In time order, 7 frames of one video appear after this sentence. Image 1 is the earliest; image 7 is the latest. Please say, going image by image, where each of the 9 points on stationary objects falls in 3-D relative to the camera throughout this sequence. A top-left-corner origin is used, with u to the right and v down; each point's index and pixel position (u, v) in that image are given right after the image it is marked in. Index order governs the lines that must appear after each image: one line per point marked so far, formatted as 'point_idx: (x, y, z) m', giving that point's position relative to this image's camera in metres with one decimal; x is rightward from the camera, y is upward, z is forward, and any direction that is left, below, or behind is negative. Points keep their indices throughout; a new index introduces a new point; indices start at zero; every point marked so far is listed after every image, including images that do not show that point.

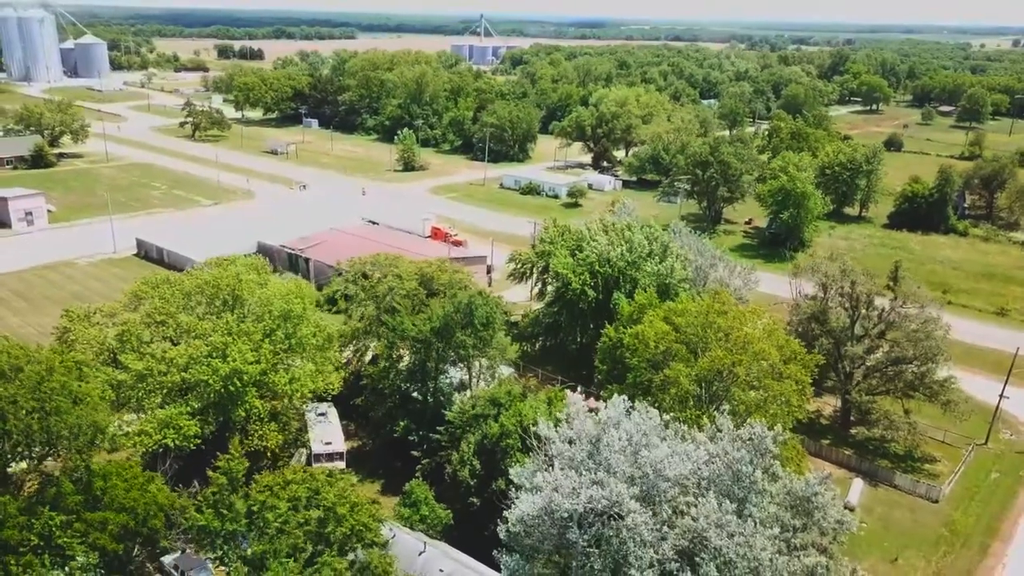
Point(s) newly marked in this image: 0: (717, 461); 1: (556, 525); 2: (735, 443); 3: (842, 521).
0: (+4.0, -3.4, +16.1) m
1: (+0.8, -4.3, +15.0) m
2: (+4.4, -3.0, +16.3) m
3: (+6.5, -4.5, +16.1) m
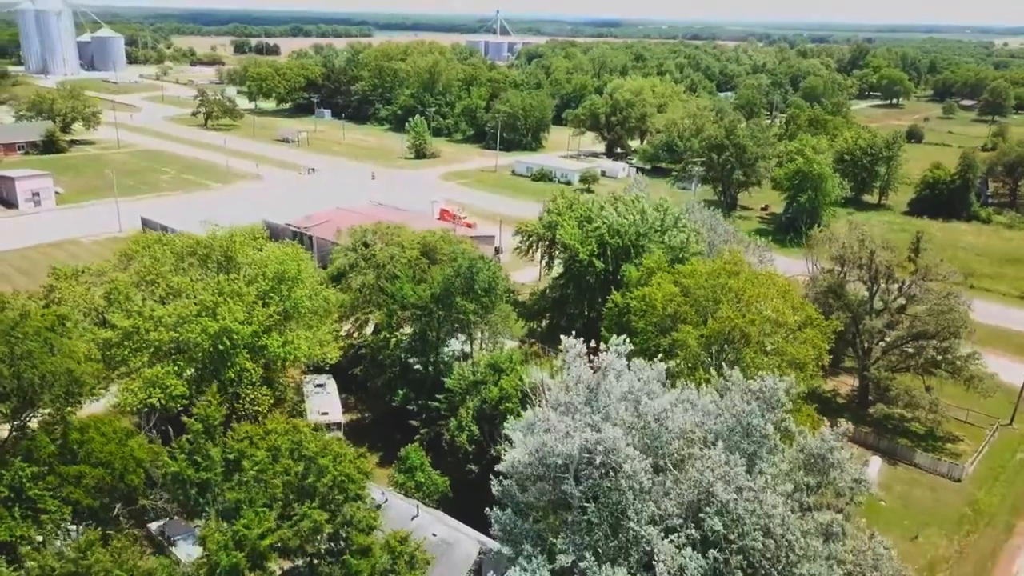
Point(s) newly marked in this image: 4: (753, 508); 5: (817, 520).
0: (+3.9, -2.3, +15.0) m
1: (+0.7, -3.2, +14.0) m
2: (+4.3, -2.0, +15.3) m
3: (+6.4, -3.5, +15.0) m
4: (+3.9, -3.6, +13.3) m
5: (+5.3, -4.0, +14.3) m
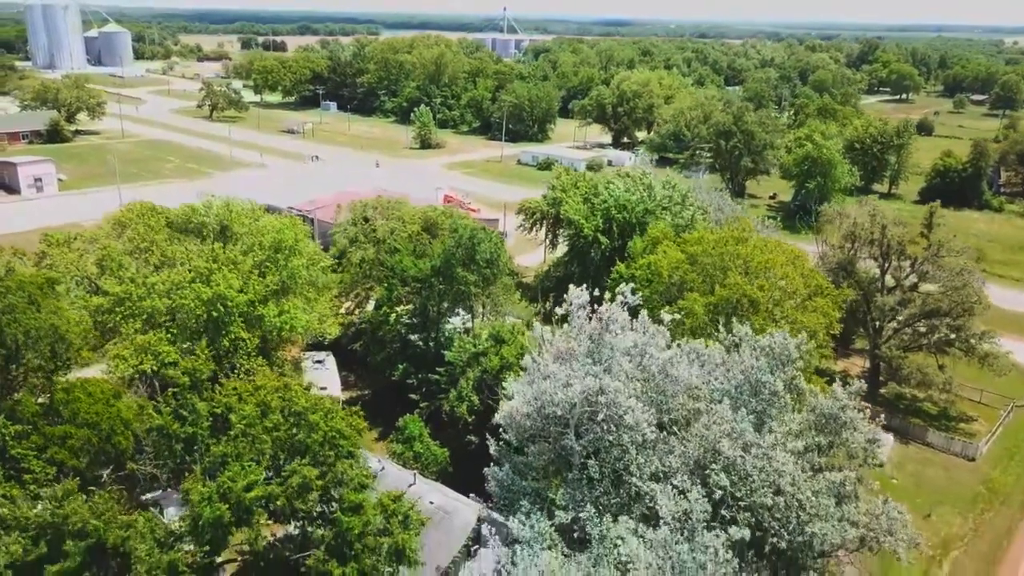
0: (+3.9, -1.5, +14.4) m
1: (+0.6, -2.3, +13.5) m
2: (+4.3, -1.1, +14.6) m
3: (+6.3, -2.6, +14.3) m
4: (+3.9, -2.8, +12.7) m
5: (+5.3, -3.2, +13.7) m
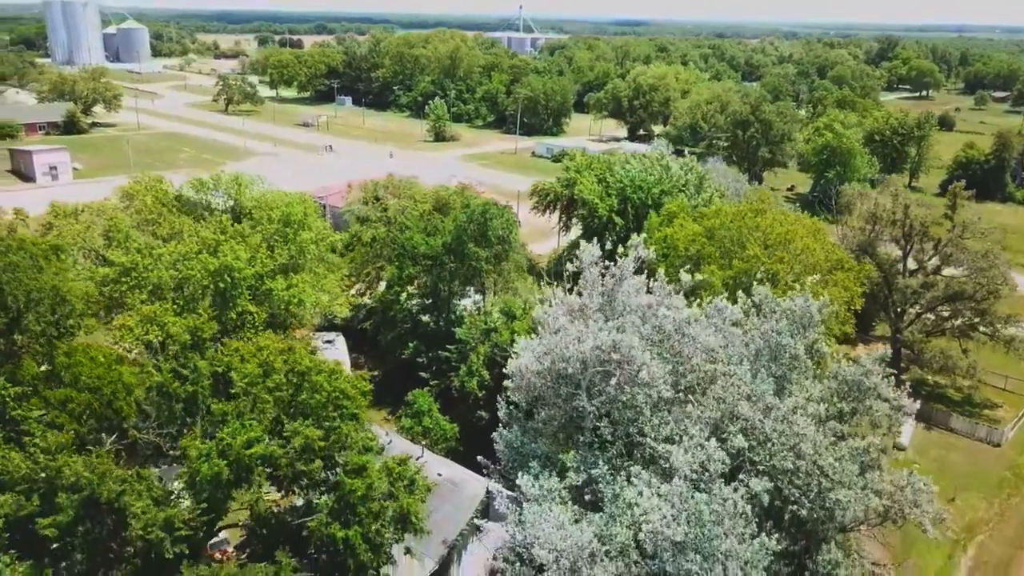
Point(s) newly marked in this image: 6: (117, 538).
0: (+4.0, -0.8, +13.9) m
1: (+0.8, -1.6, +13.0) m
2: (+4.5, -0.5, +14.1) m
3: (+6.5, -2.0, +13.8) m
4: (+4.0, -2.1, +12.2) m
5: (+5.4, -2.5, +13.1) m
6: (-5.5, -3.5, +11.4) m
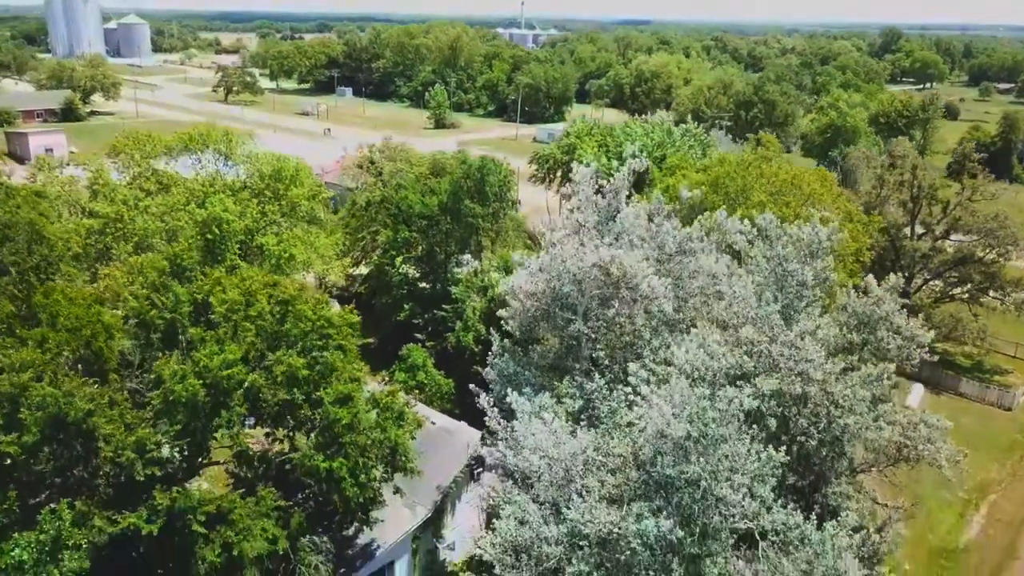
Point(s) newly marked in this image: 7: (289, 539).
0: (+3.9, +0.4, +13.2) m
1: (+0.7, -0.5, +12.3) m
2: (+4.4, +0.7, +13.5) m
3: (+6.4, -0.8, +13.1) m
4: (+3.9, -0.9, +11.6) m
5: (+5.3, -1.3, +12.4) m
6: (-5.6, -2.3, +10.8) m
7: (-3.2, -3.6, +11.8) m
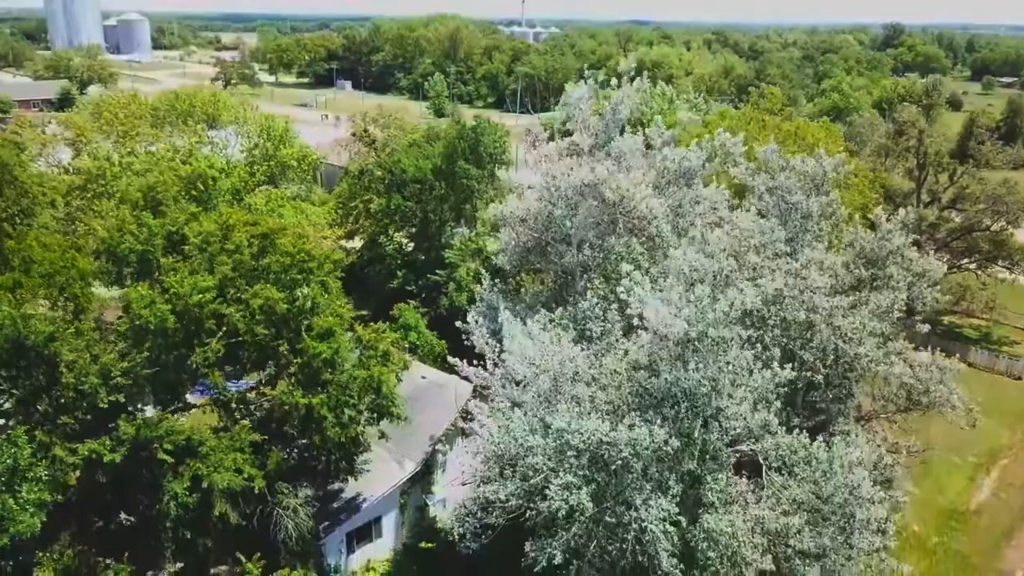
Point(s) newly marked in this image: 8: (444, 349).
0: (+3.8, +1.4, +12.6) m
1: (+0.5, +0.5, +11.7) m
2: (+4.2, +1.7, +12.8) m
3: (+6.3, +0.2, +12.5) m
4: (+3.8, +0.1, +10.9) m
5: (+5.2, -0.3, +11.8) m
6: (-5.7, -1.3, +10.2) m
7: (-3.3, -2.6, +11.1) m
8: (-1.6, -1.4, +18.9) m
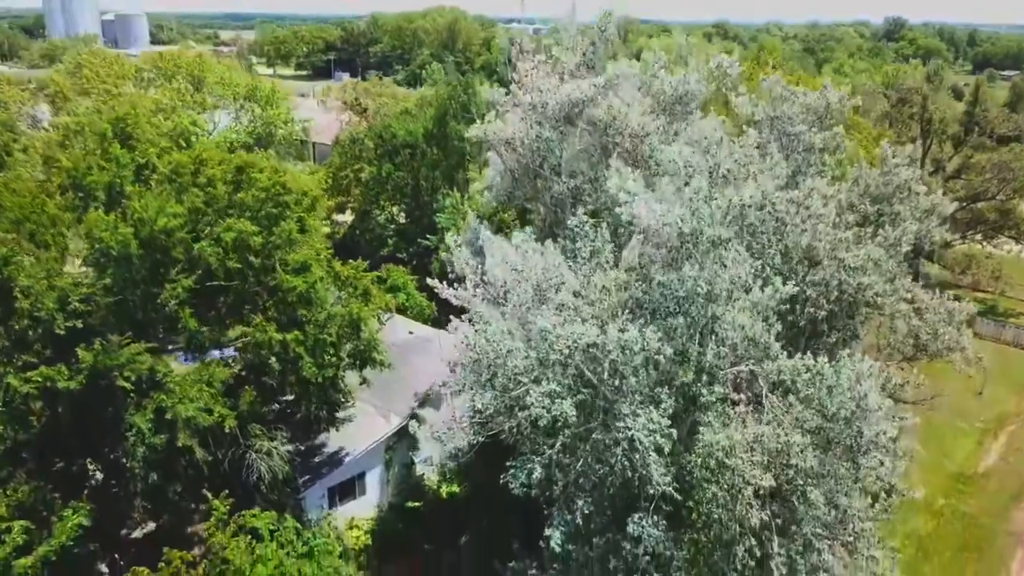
0: (+3.6, +2.3, +12.0) m
1: (+0.3, +1.5, +11.1) m
2: (+4.0, +2.7, +12.2) m
3: (+6.1, +1.2, +11.9) m
4: (+3.6, +1.0, +10.3) m
5: (+5.0, +0.6, +11.2) m
6: (-5.9, -0.4, +9.6) m
7: (-3.5, -1.7, +10.6) m
8: (-1.8, -0.5, +18.3) m
